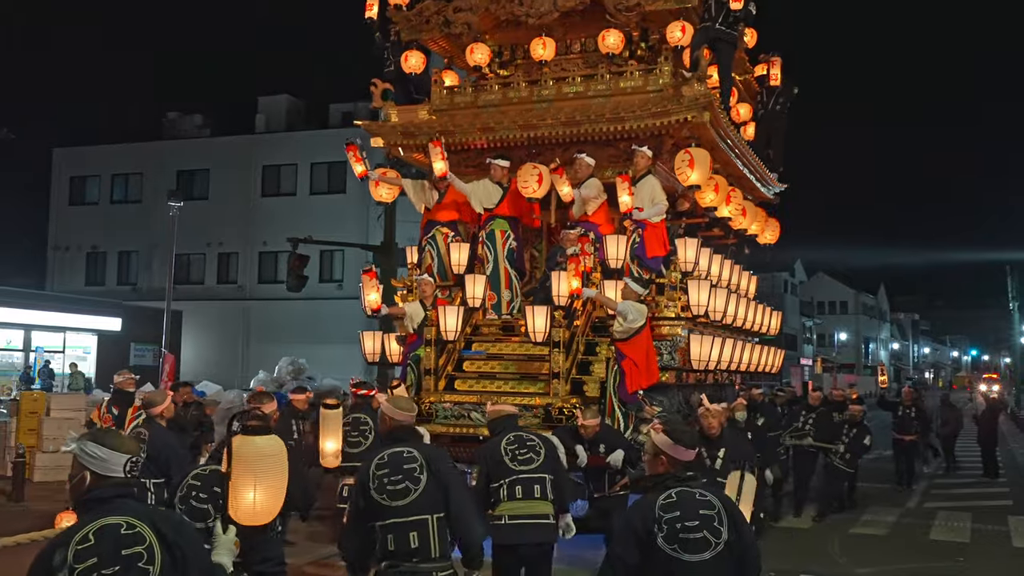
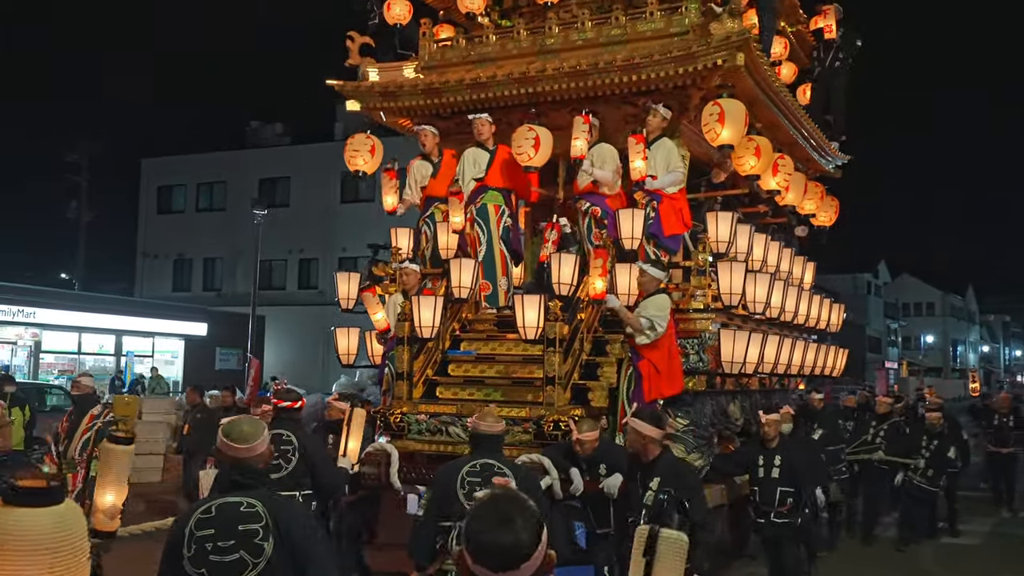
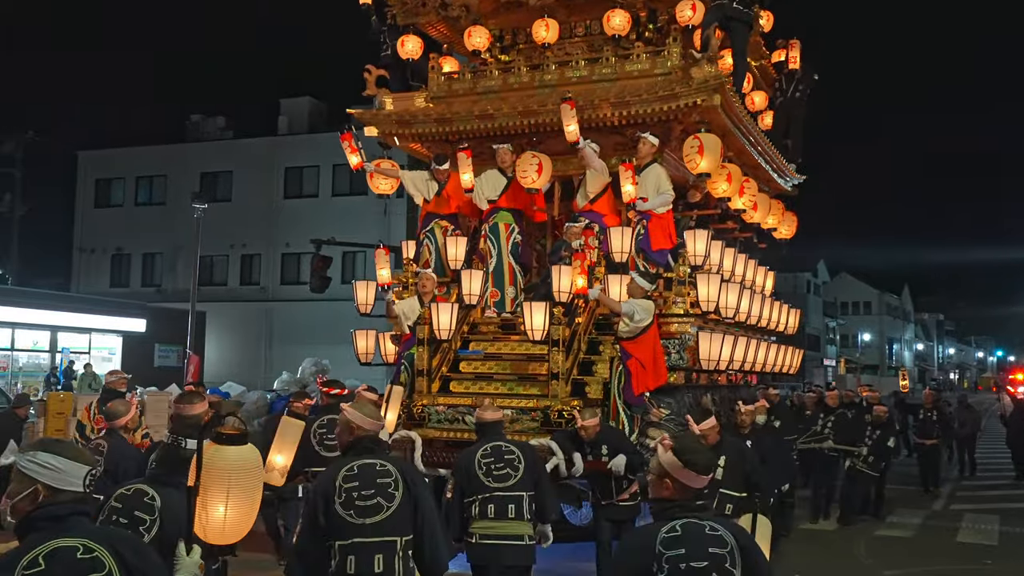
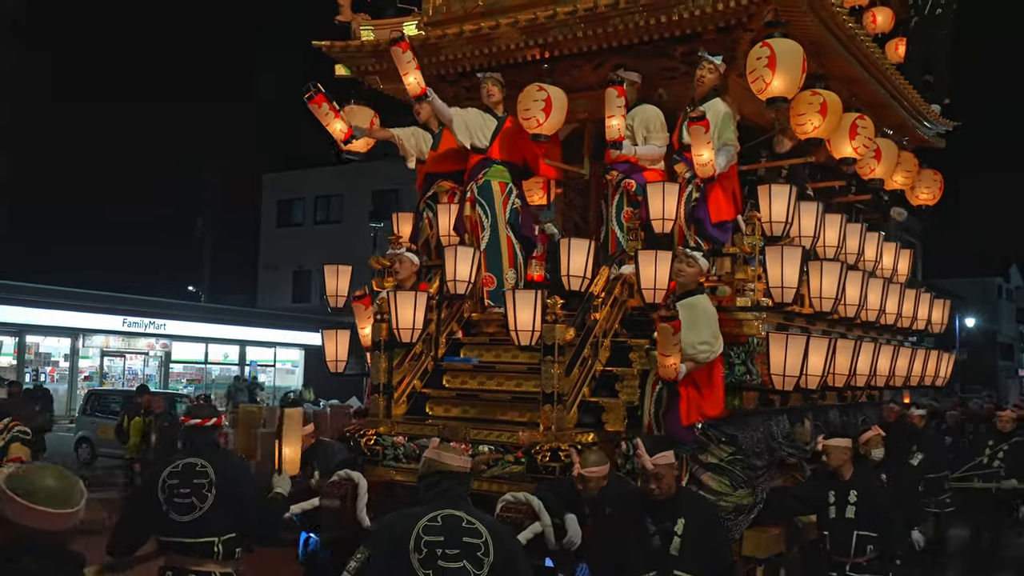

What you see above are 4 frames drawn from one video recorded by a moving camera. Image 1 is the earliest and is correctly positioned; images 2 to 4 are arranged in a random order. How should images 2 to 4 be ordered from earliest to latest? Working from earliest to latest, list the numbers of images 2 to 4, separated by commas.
3, 2, 4
